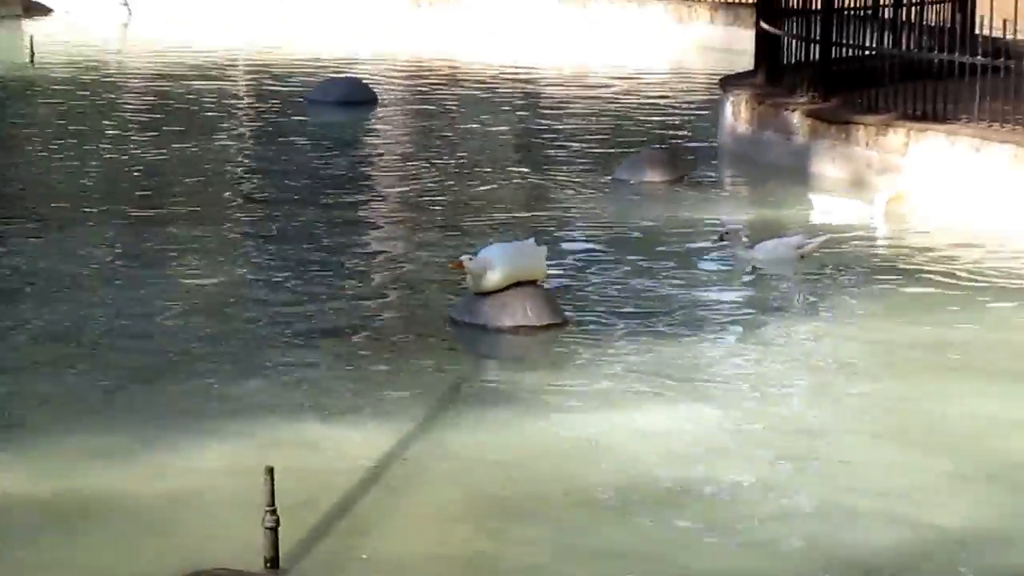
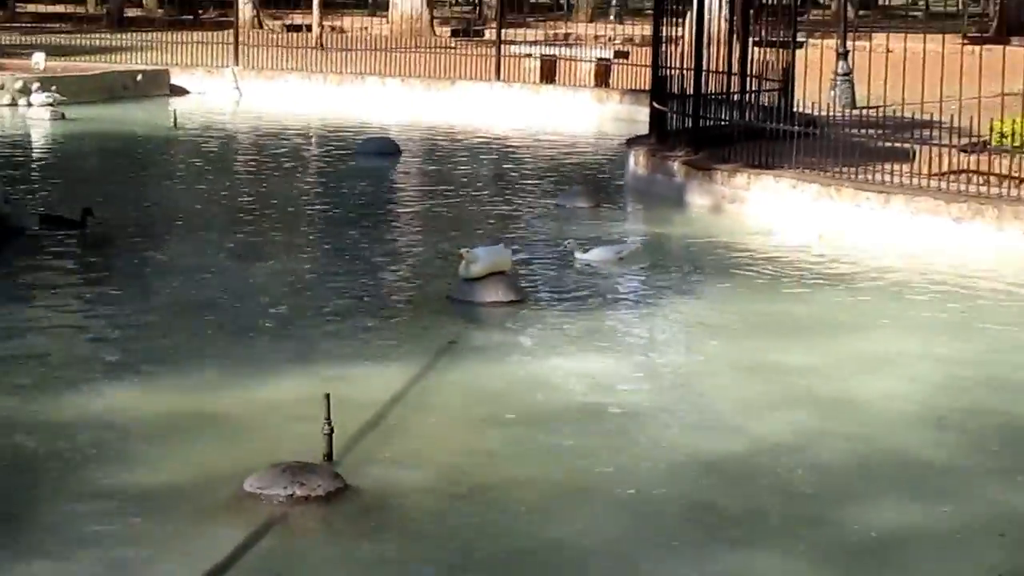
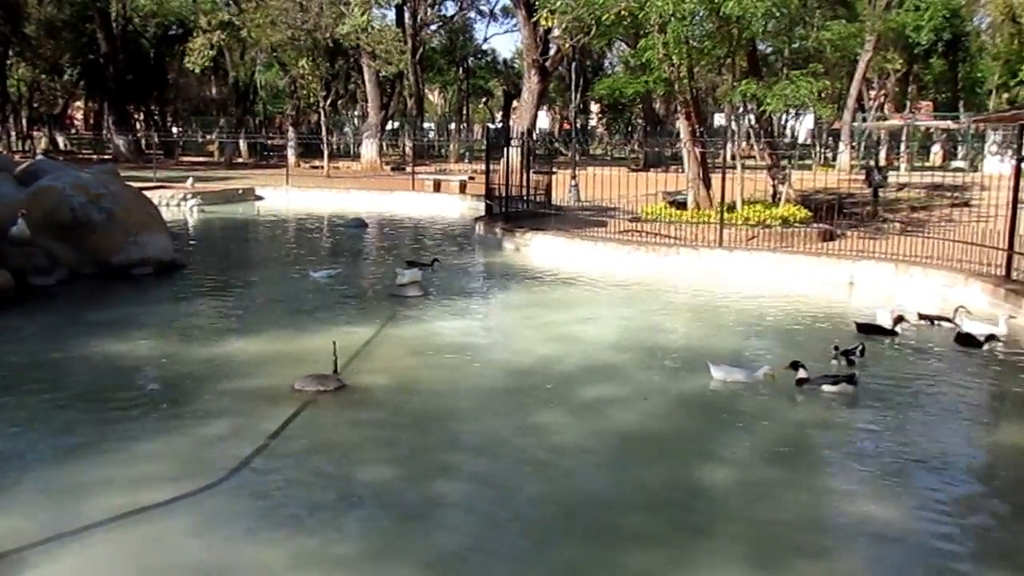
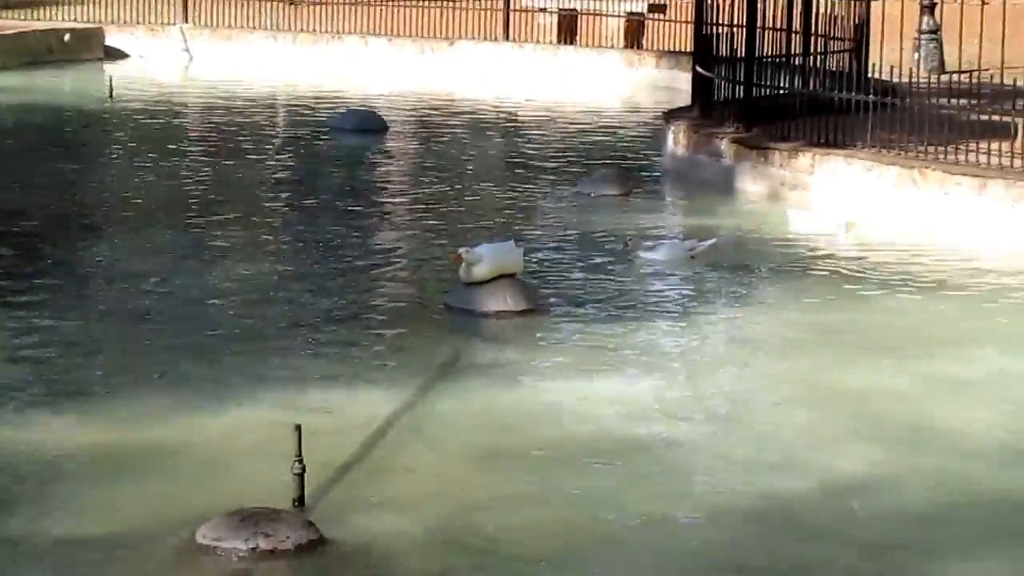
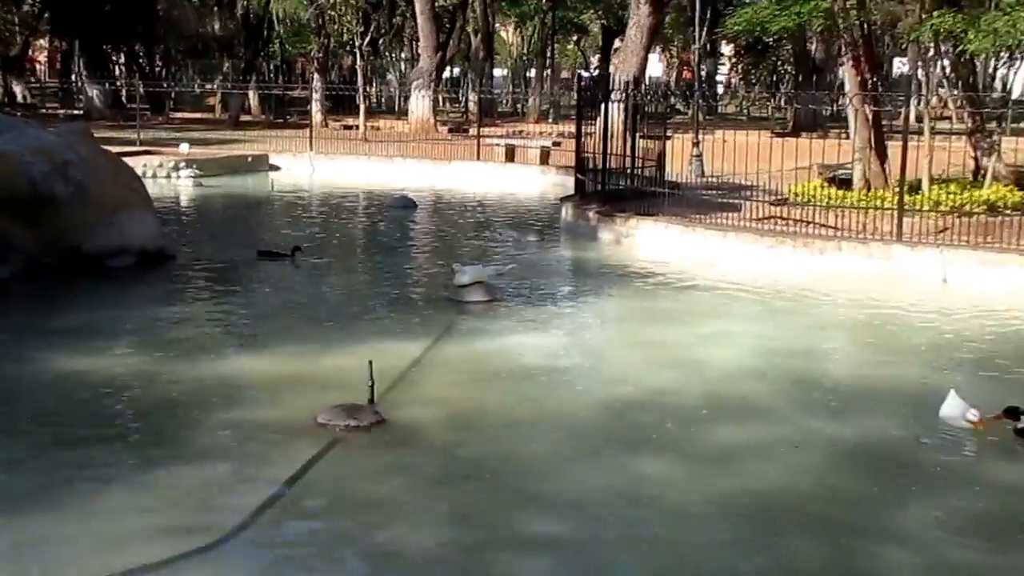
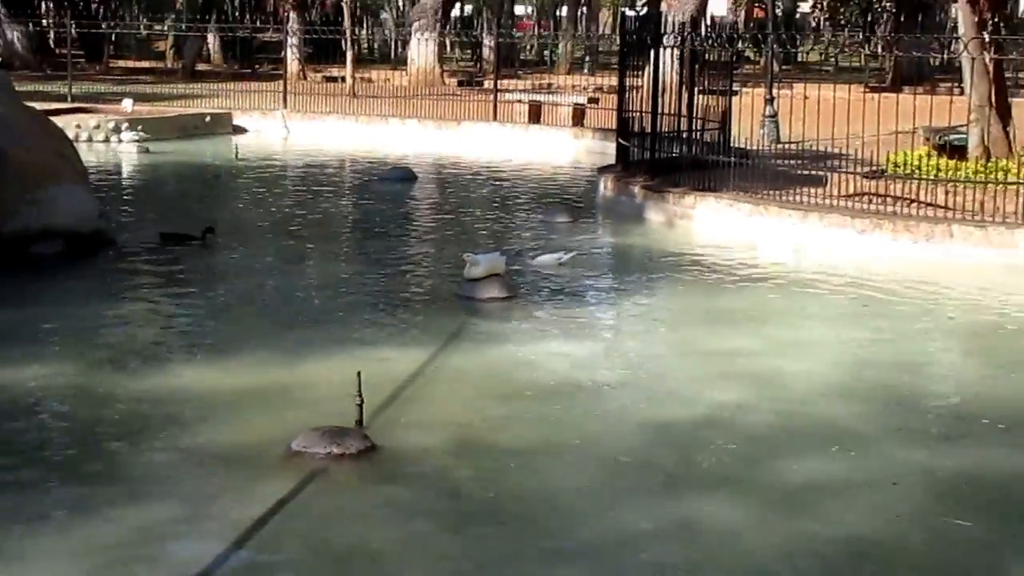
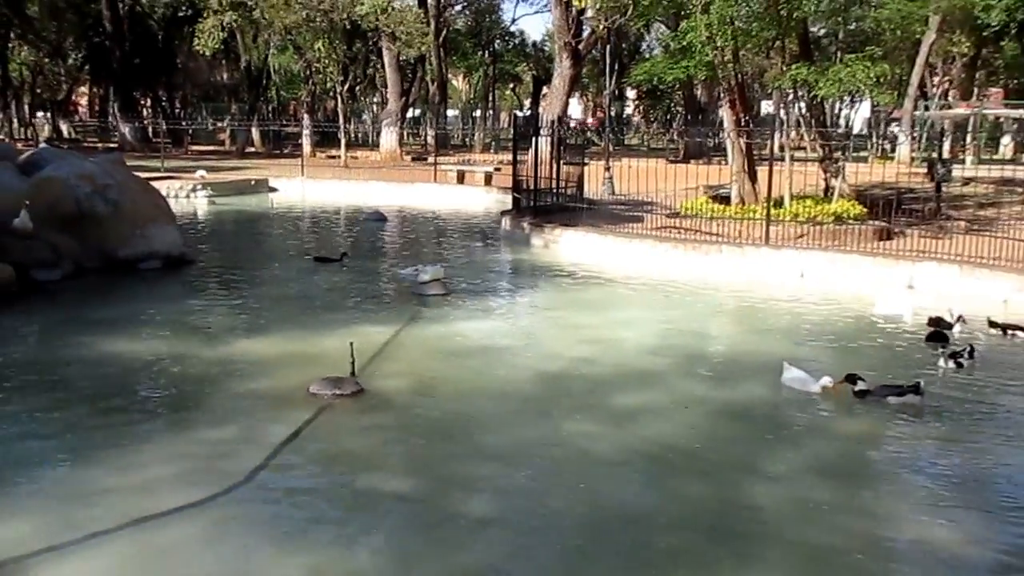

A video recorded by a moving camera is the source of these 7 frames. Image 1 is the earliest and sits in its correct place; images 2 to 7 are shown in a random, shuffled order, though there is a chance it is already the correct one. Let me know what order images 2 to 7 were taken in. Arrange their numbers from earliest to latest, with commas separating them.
4, 2, 6, 5, 7, 3
